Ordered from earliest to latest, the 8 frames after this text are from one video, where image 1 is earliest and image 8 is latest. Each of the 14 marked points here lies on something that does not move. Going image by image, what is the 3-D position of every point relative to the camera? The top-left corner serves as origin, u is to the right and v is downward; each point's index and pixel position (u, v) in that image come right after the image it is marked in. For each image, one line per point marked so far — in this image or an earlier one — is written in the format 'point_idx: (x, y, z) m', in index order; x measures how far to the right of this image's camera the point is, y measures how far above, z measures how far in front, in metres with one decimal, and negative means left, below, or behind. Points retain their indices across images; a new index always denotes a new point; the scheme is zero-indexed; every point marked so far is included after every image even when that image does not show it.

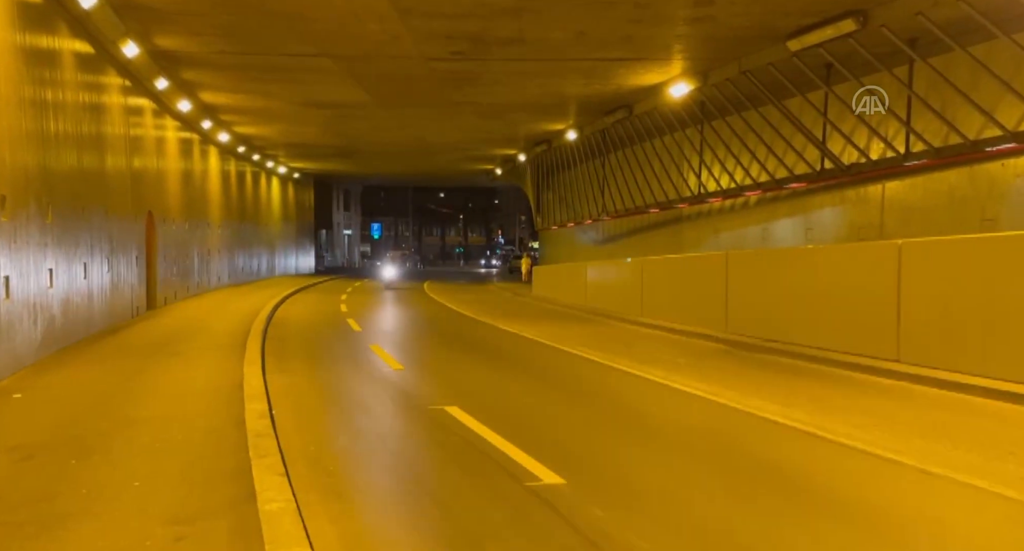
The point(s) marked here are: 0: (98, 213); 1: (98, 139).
0: (-7.9, +1.2, +17.3) m
1: (-8.0, +2.6, +17.6) m
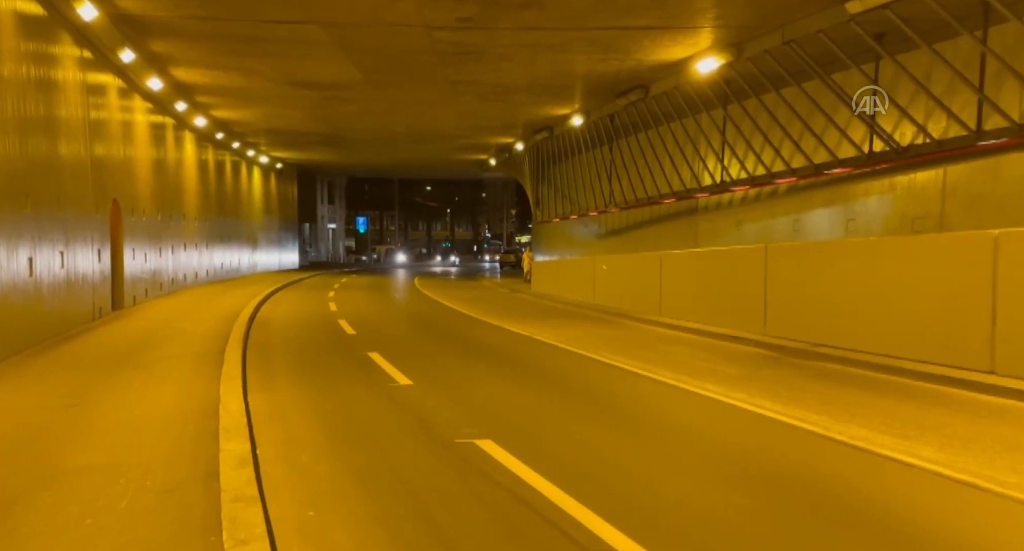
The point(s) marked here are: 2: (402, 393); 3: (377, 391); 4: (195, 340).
0: (-7.6, +1.2, +15.2) m
1: (-7.7, +2.6, +15.4) m
2: (-1.3, -1.4, +10.8) m
3: (-1.6, -1.4, +10.9) m
4: (-5.3, -1.1, +15.4) m
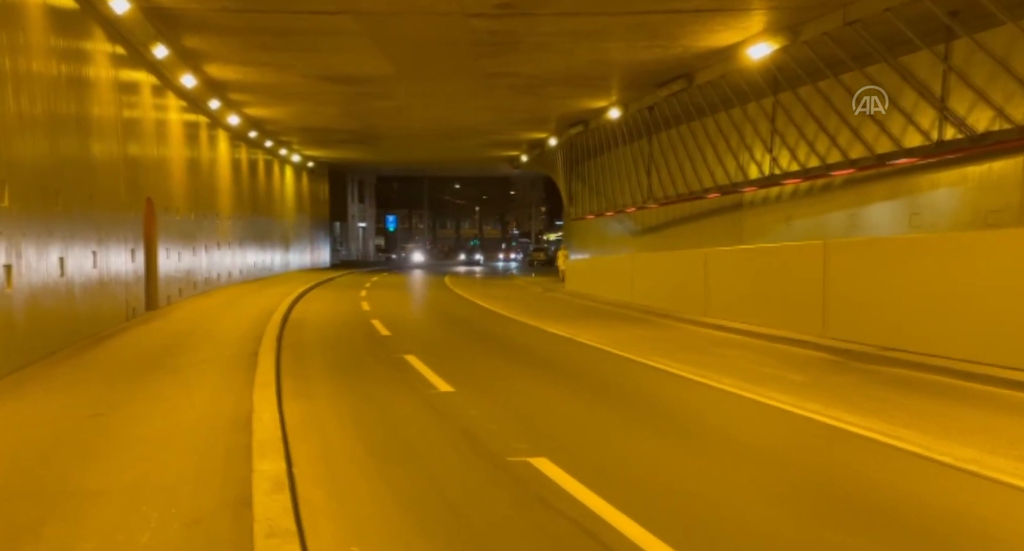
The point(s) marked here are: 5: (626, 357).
0: (-7.0, +1.2, +14.7) m
1: (-7.1, +2.6, +15.0) m
2: (-0.7, -1.5, +10.2) m
3: (-1.0, -1.4, +10.3) m
4: (-4.6, -1.1, +14.9) m
5: (+1.8, -1.3, +14.4) m
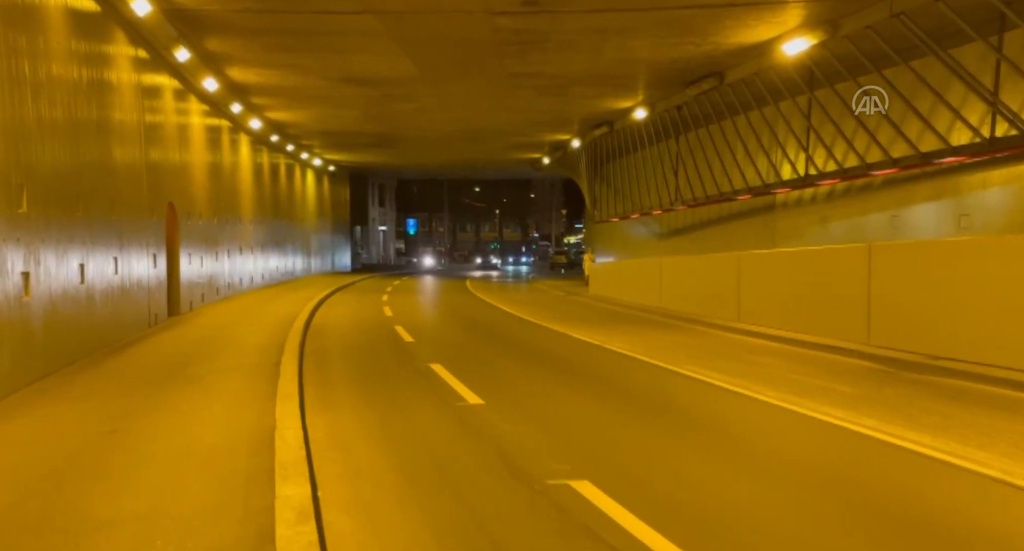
0: (-6.5, +1.1, +14.4) m
1: (-6.6, +2.5, +14.6) m
2: (-0.4, -1.5, +9.7) m
3: (-0.7, -1.5, +9.8) m
4: (-4.2, -1.2, +14.5) m
5: (+2.2, -1.4, +13.8) m
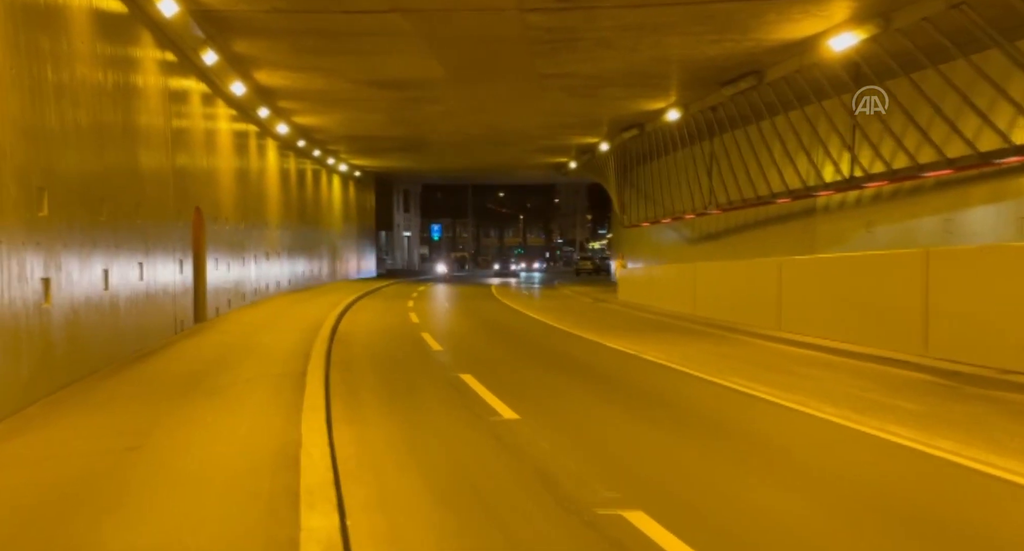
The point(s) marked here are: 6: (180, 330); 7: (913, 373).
0: (-6.0, +1.0, +14.0) m
1: (-6.1, +2.4, +14.2) m
2: (0.0, -1.6, +9.1) m
3: (-0.3, -1.6, +9.2) m
4: (-3.6, -1.3, +14.0) m
5: (+2.7, -1.5, +13.2) m
6: (-6.5, -1.1, +17.6) m
7: (+5.7, -1.4, +13.0) m
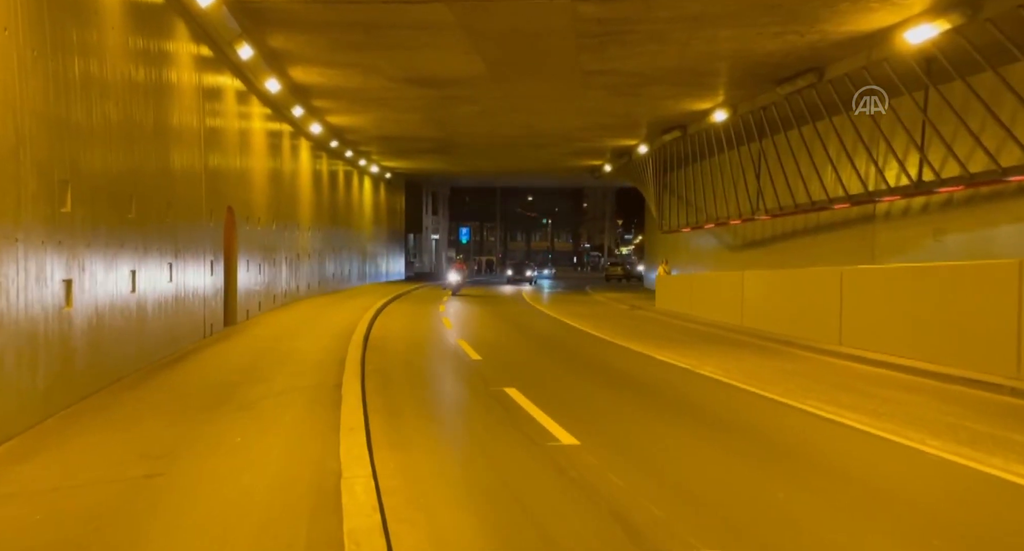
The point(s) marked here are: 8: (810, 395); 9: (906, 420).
0: (-5.3, +1.0, +13.2) m
1: (-5.3, +2.4, +13.5) m
2: (+0.6, -1.7, +8.2) m
3: (+0.3, -1.7, +8.3) m
4: (-2.9, -1.4, +13.1) m
5: (+3.4, -1.7, +12.1) m
6: (-5.7, -1.1, +16.8) m
7: (+6.3, -1.5, +11.9) m
8: (+4.4, -1.7, +14.0) m
9: (+5.2, -1.6, +12.2) m
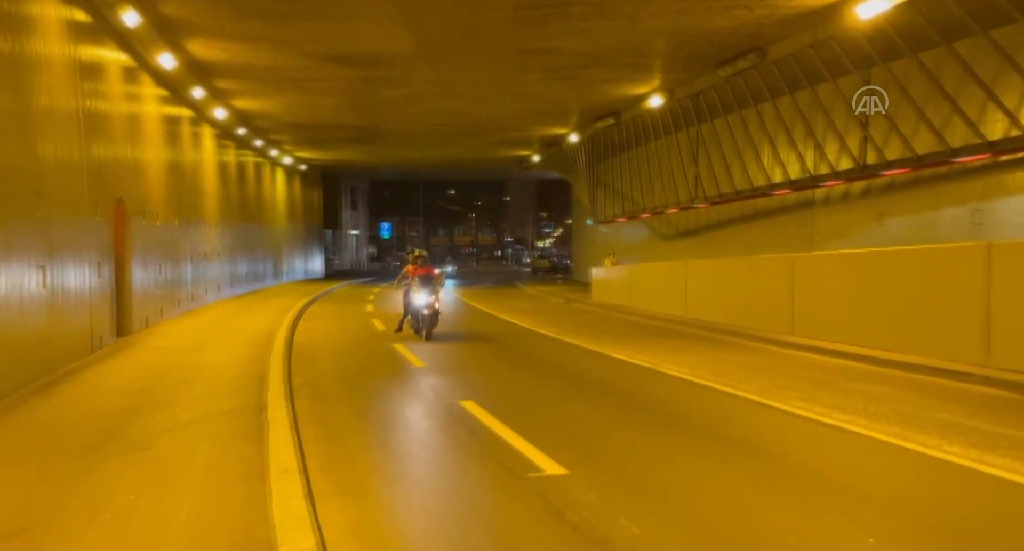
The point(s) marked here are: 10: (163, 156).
0: (-5.9, +0.9, +10.9) m
1: (-6.0, +2.3, +11.2) m
2: (+0.4, -1.7, +6.5) m
3: (+0.2, -1.6, +6.5) m
4: (-3.5, -1.4, +11.1) m
5: (+2.9, -1.5, +10.7) m
6: (-6.6, -1.2, +14.5) m
7: (+5.8, -1.3, +10.7) m
8: (+3.7, -1.5, +12.6) m
9: (+4.7, -1.4, +10.9) m
10: (-7.6, +2.7, +19.9) m
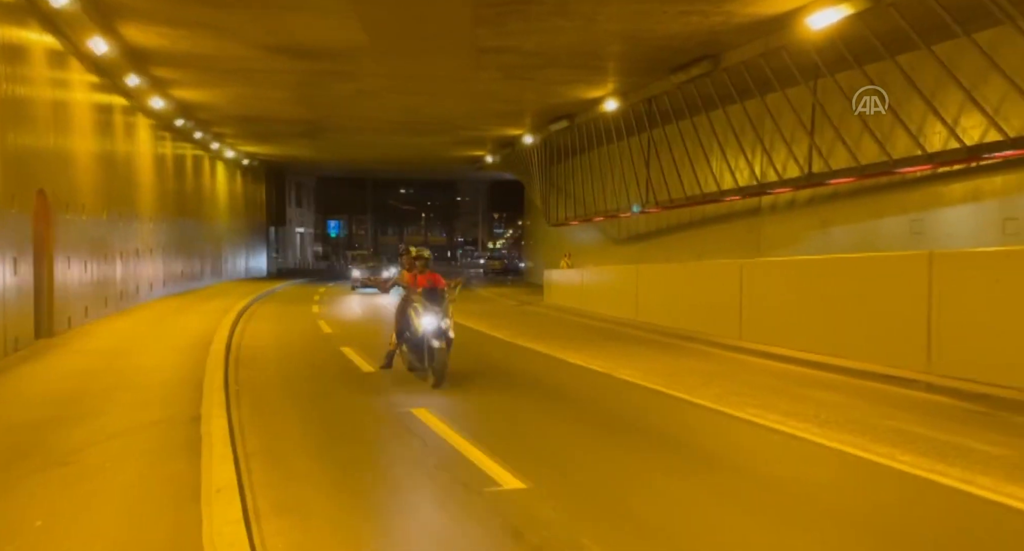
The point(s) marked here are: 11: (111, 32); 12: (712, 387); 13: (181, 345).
0: (-6.3, +0.9, +10.0) m
1: (-6.5, +2.4, +10.3) m
2: (+0.2, -1.7, +5.9) m
3: (-0.1, -1.7, +6.0) m
4: (-4.0, -1.4, +10.3) m
5: (+2.4, -1.6, +10.3) m
6: (-7.3, -1.1, +13.6) m
7: (+5.3, -1.5, +10.5) m
8: (+3.1, -1.6, +12.2) m
9: (+4.2, -1.5, +10.6) m
10: (-8.6, +2.7, +18.9) m
11: (-7.4, +4.6, +17.2) m
12: (+3.0, -1.6, +13.5) m
13: (-5.4, -1.2, +15.0) m
